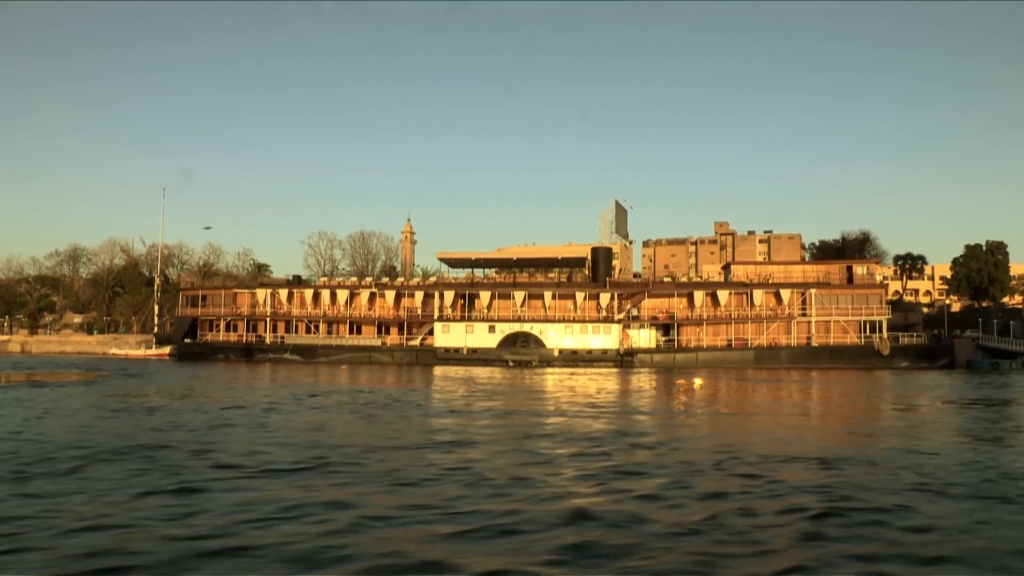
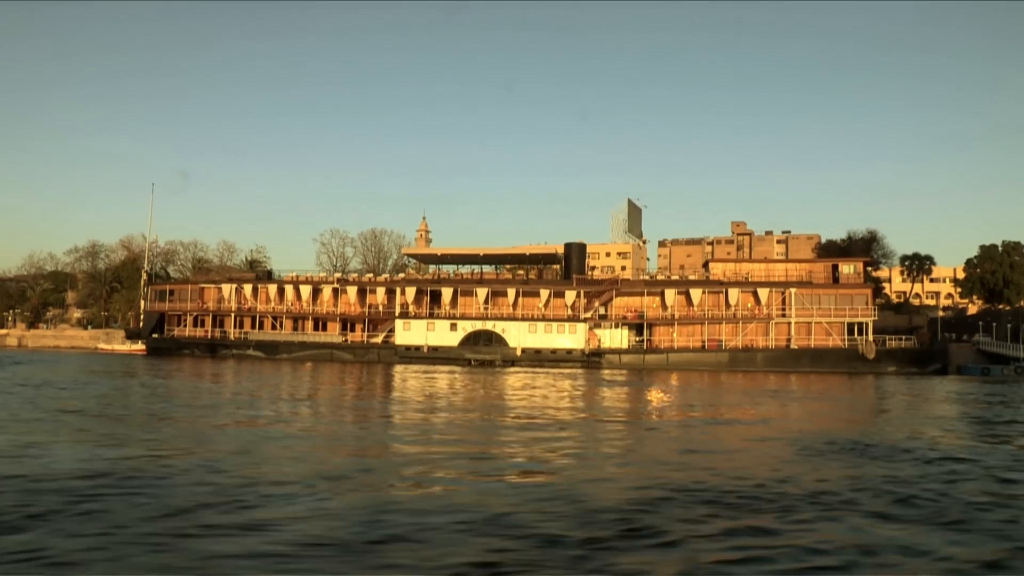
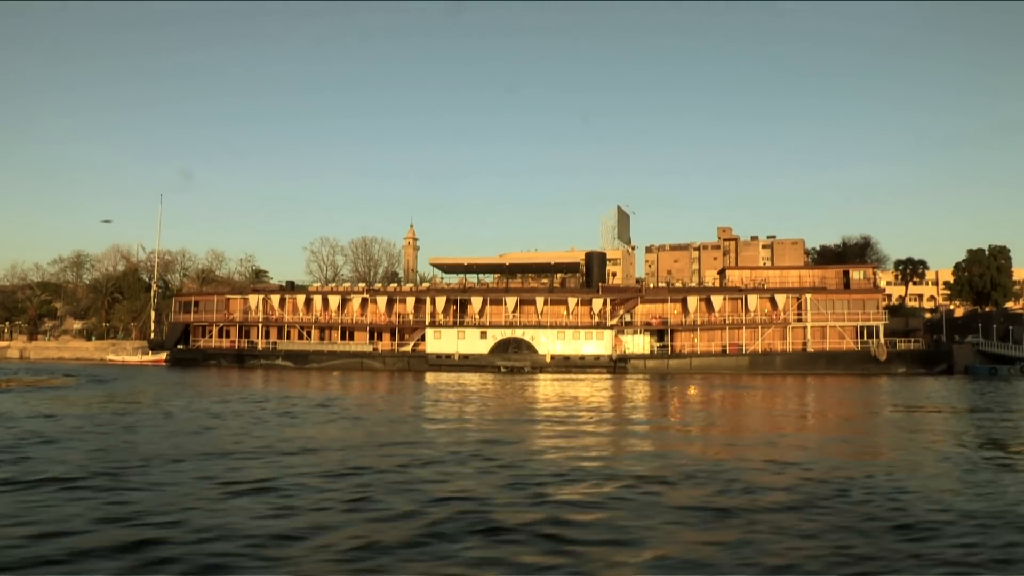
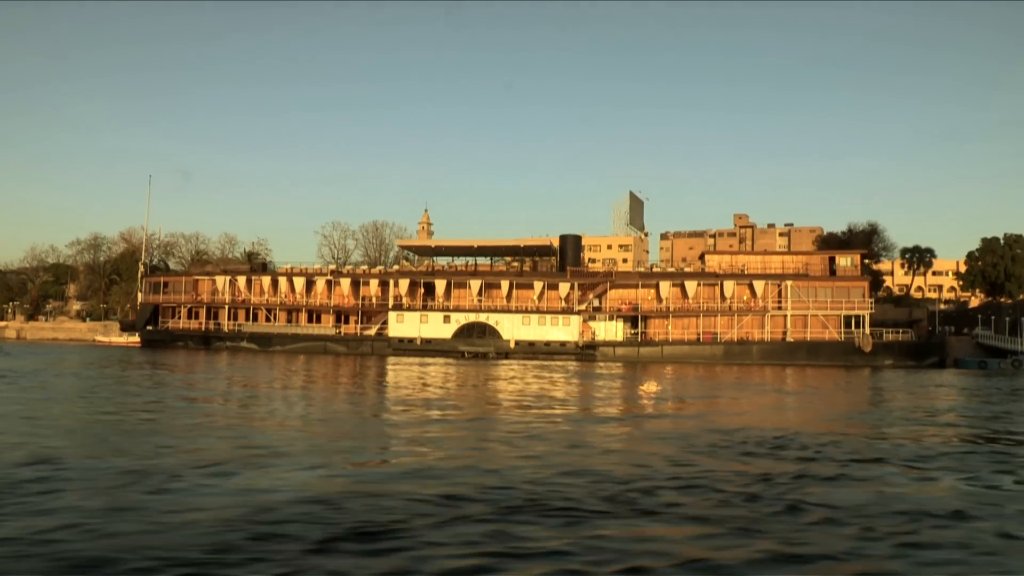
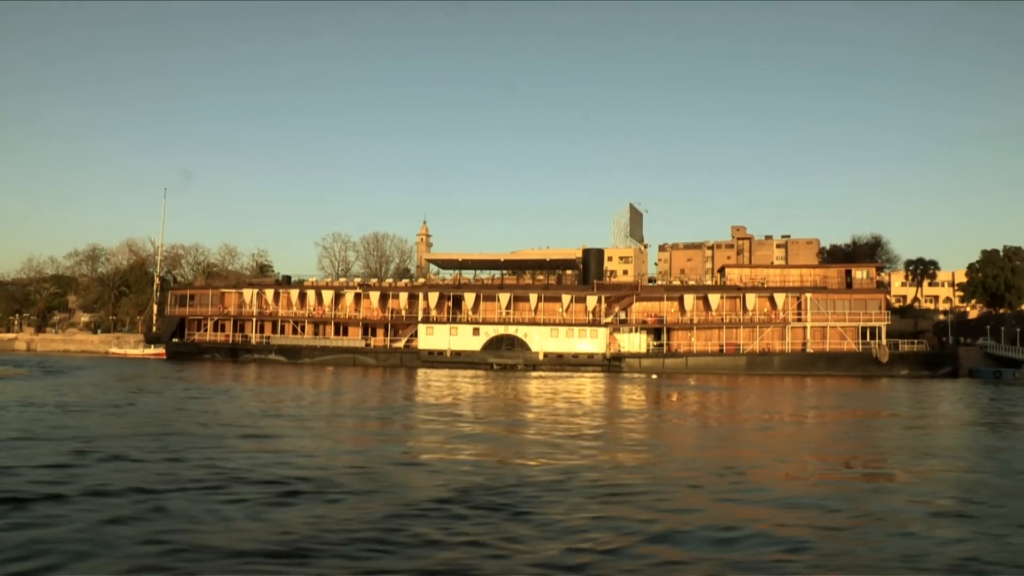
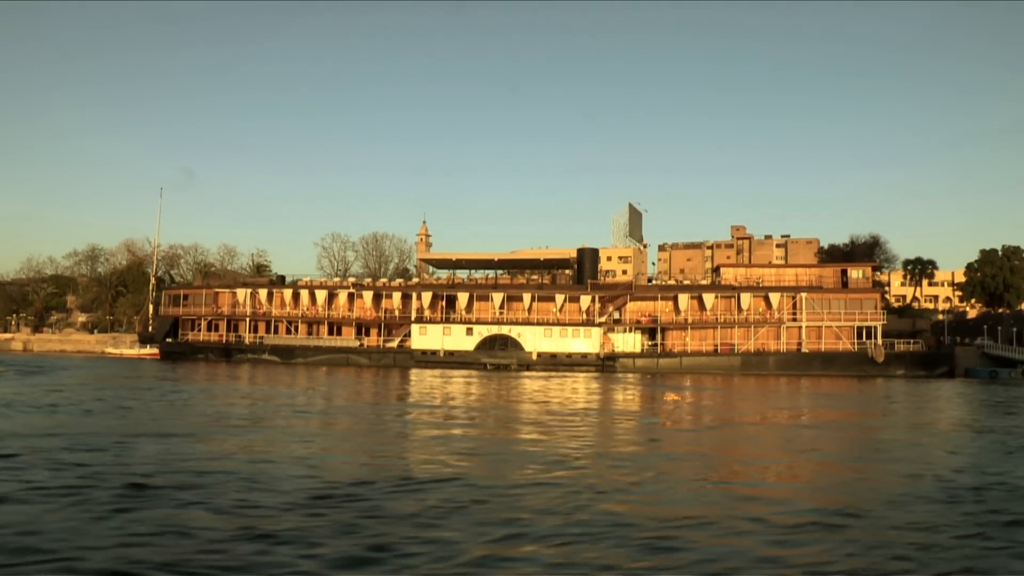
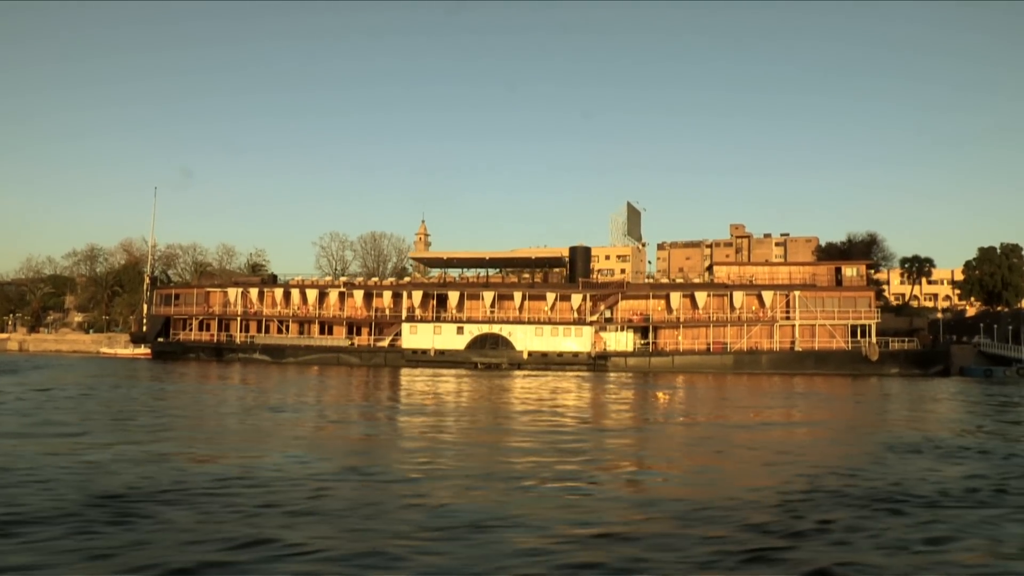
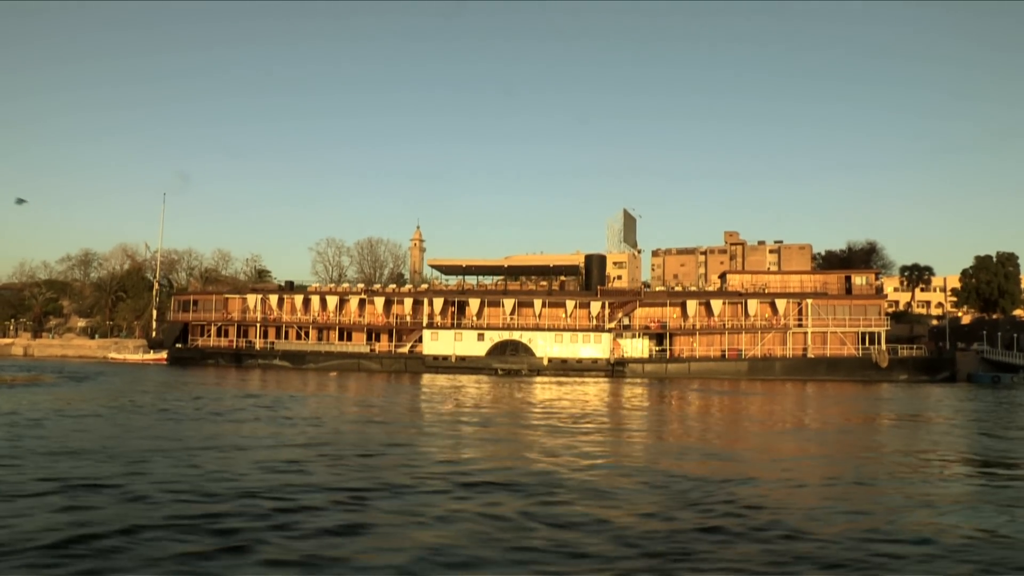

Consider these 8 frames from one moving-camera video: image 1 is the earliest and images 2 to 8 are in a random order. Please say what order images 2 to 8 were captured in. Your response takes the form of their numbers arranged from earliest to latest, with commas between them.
3, 8, 5, 6, 7, 2, 4
